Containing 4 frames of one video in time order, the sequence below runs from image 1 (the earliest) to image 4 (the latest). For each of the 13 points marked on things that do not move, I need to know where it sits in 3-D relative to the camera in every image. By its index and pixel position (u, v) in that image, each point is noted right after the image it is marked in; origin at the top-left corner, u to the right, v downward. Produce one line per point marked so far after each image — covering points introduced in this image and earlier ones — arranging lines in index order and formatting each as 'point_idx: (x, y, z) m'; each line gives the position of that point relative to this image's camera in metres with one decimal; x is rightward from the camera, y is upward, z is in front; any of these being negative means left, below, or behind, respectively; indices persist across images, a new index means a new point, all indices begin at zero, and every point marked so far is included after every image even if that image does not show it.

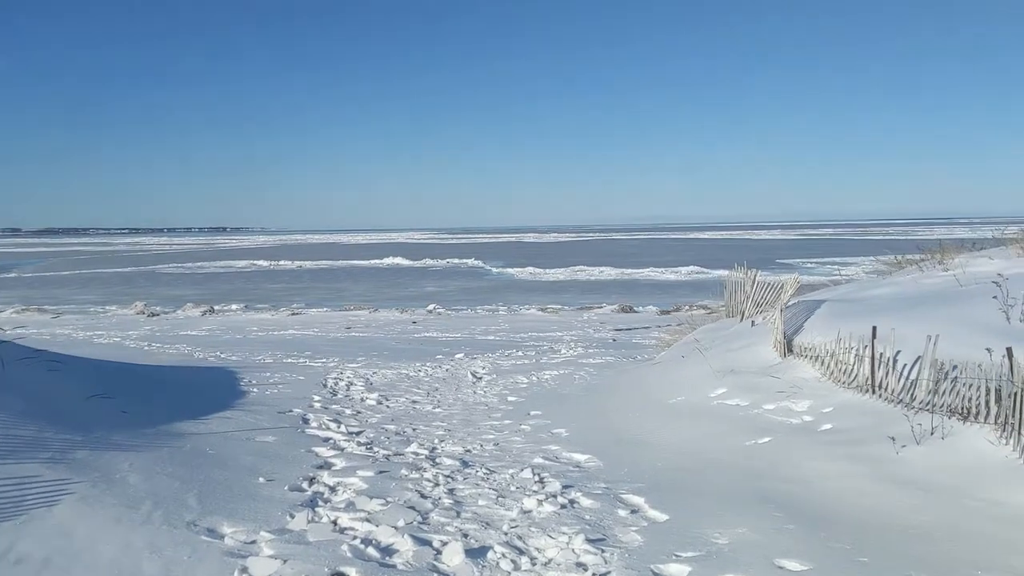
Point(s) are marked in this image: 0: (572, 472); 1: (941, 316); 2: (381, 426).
0: (+0.4, -1.1, +5.3) m
1: (+3.2, -0.2, +6.8) m
2: (-1.1, -1.2, +7.6) m
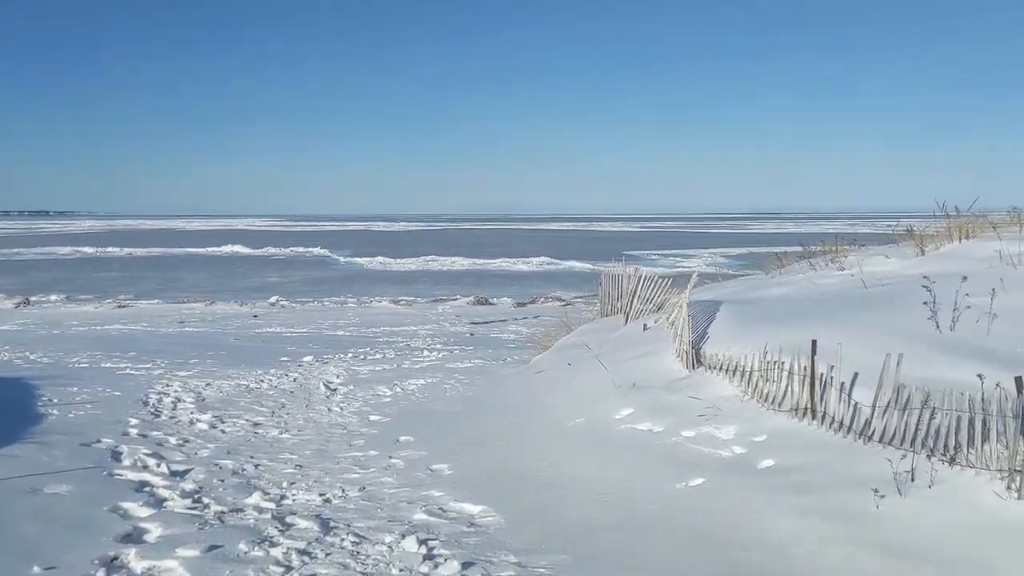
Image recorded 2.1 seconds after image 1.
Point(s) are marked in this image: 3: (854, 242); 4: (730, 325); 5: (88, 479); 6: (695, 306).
0: (-0.2, -1.1, +4.1) m
1: (+2.4, -0.3, +6.1) m
2: (-2.0, -1.2, +6.1) m
3: (+4.2, +0.6, +11.0) m
4: (+1.7, -0.3, +7.0) m
5: (-2.5, -1.1, +5.4) m
6: (+1.7, -0.2, +8.6) m
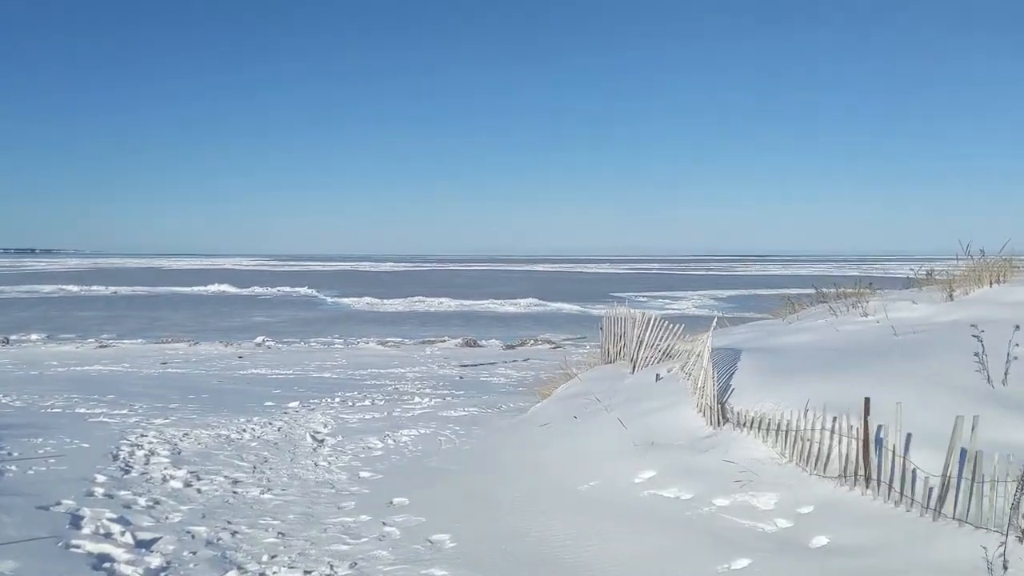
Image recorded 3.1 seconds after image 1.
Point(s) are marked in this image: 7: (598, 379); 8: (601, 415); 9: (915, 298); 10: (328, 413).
0: (-0.1, -1.3, +3.5) m
1: (+2.4, -0.6, +5.5) m
2: (-2.0, -1.5, +5.5) m
3: (+4.1, 0.0, +10.5) m
4: (+1.7, -0.6, +6.5) m
5: (-2.5, -1.4, +4.7) m
6: (+1.7, -0.6, +8.0) m
7: (+0.9, -0.9, +9.4) m
8: (+0.7, -1.0, +7.2) m
9: (+3.8, -0.1, +8.7) m
10: (-2.3, -1.6, +11.4) m
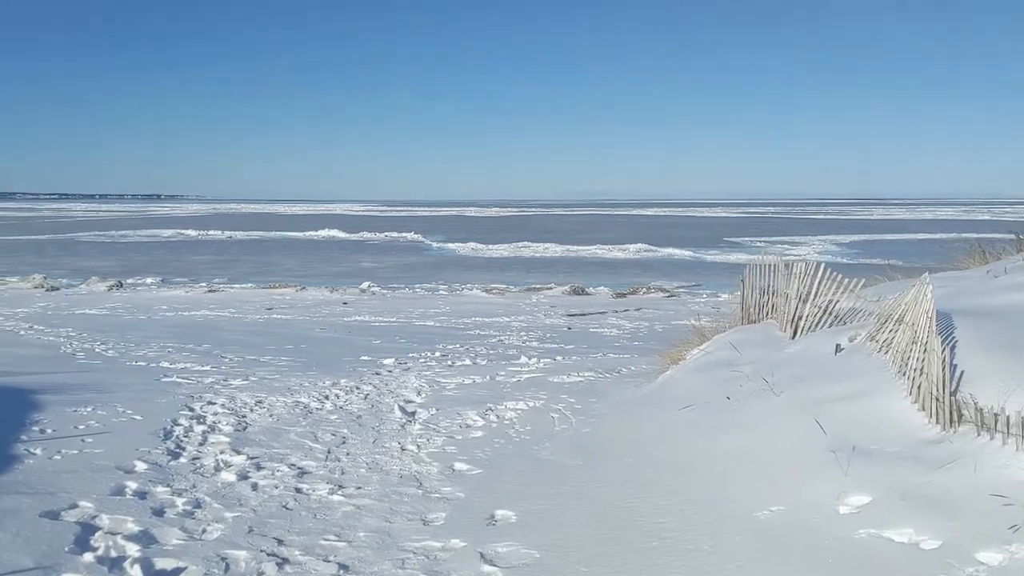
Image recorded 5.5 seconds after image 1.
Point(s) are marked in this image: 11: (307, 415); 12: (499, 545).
0: (+0.3, -1.2, +1.9) m
1: (+3.1, -0.3, +3.6) m
2: (-1.3, -1.2, +4.1) m
3: (+5.3, +0.5, +8.3) m
4: (+2.5, -0.4, +4.6) m
5: (-1.9, -1.2, +3.5) m
6: (+2.7, -0.2, +6.2) m
7: (+2.0, -0.5, +7.6) m
8: (+1.5, -0.7, +5.5) m
9: (+4.8, +0.3, +6.6) m
10: (-1.0, -1.0, +10.0) m
11: (-1.7, -1.0, +7.5) m
12: (-0.1, -1.2, +4.1) m
